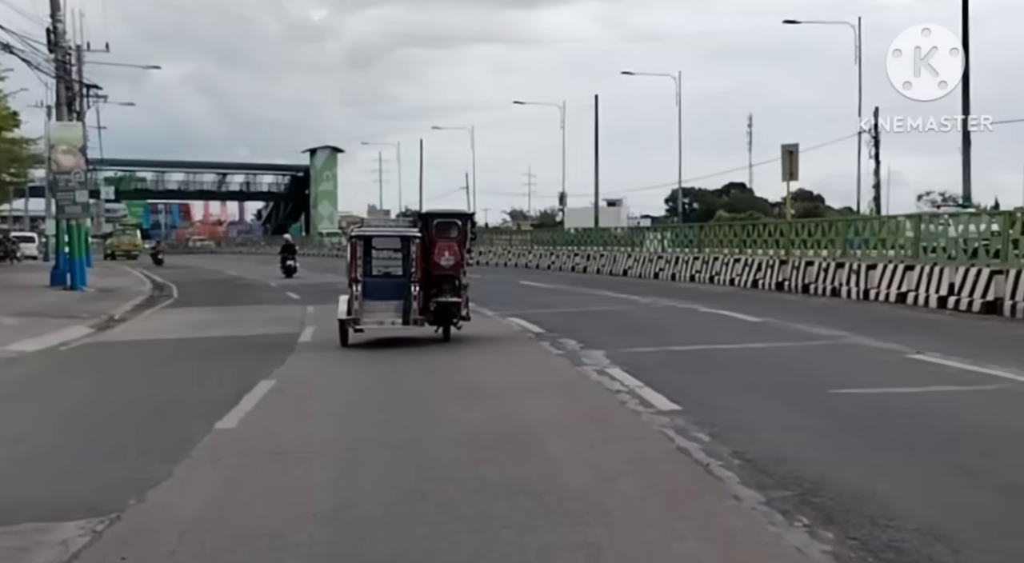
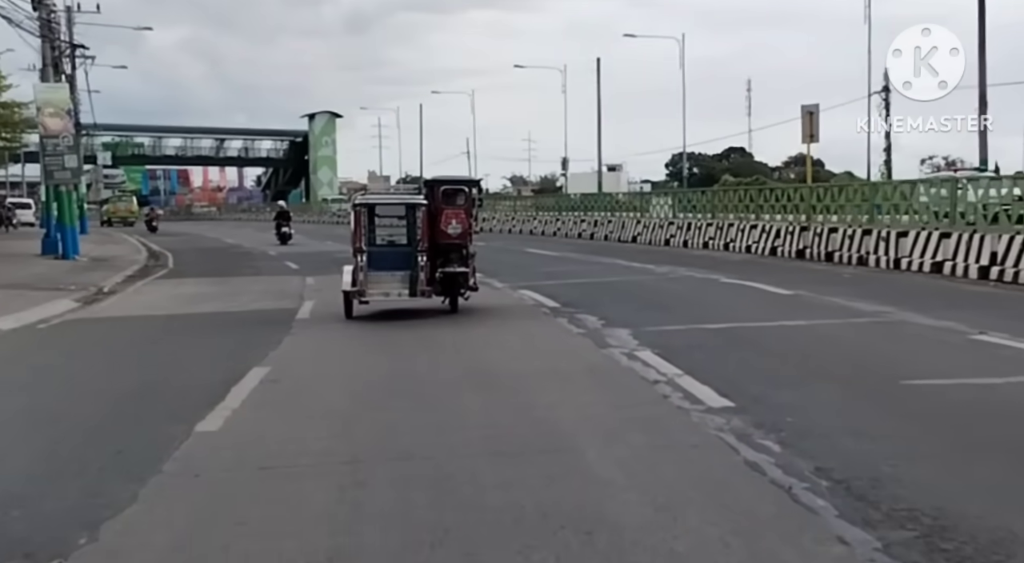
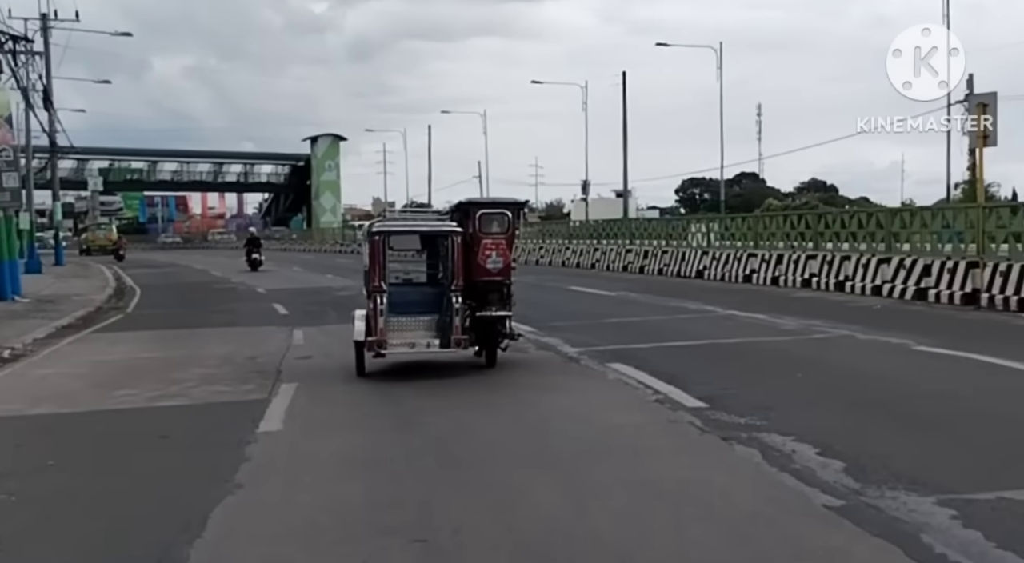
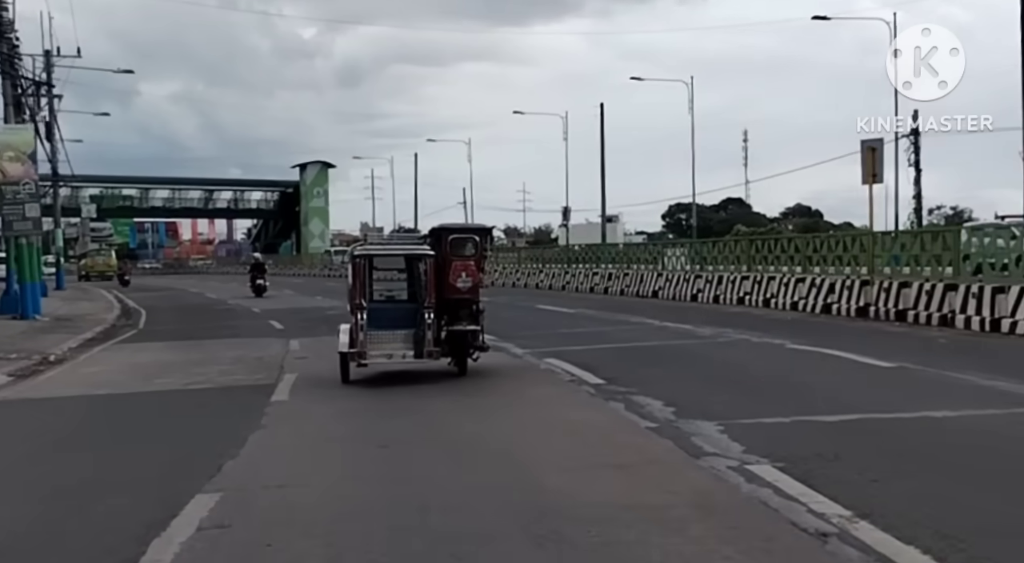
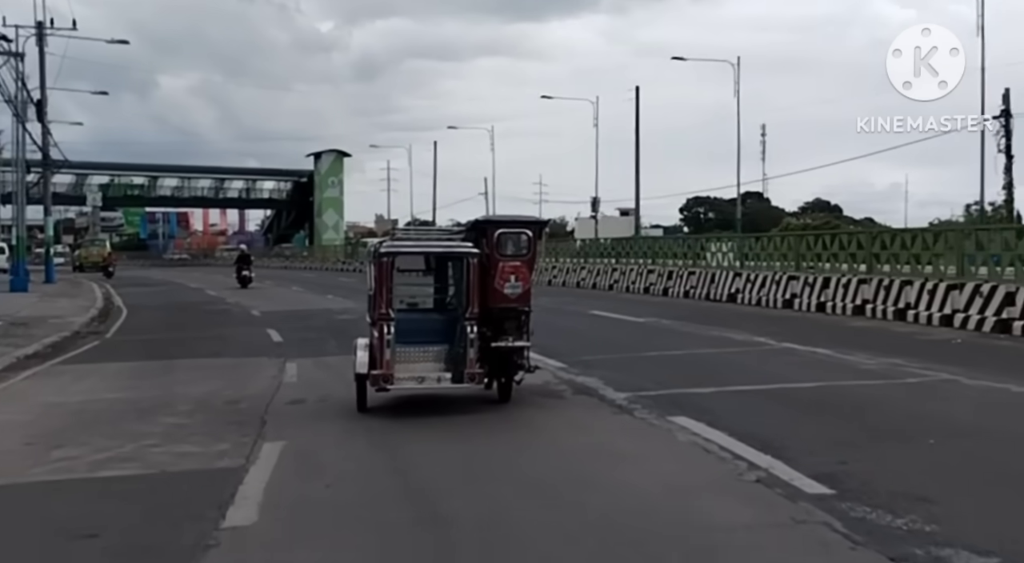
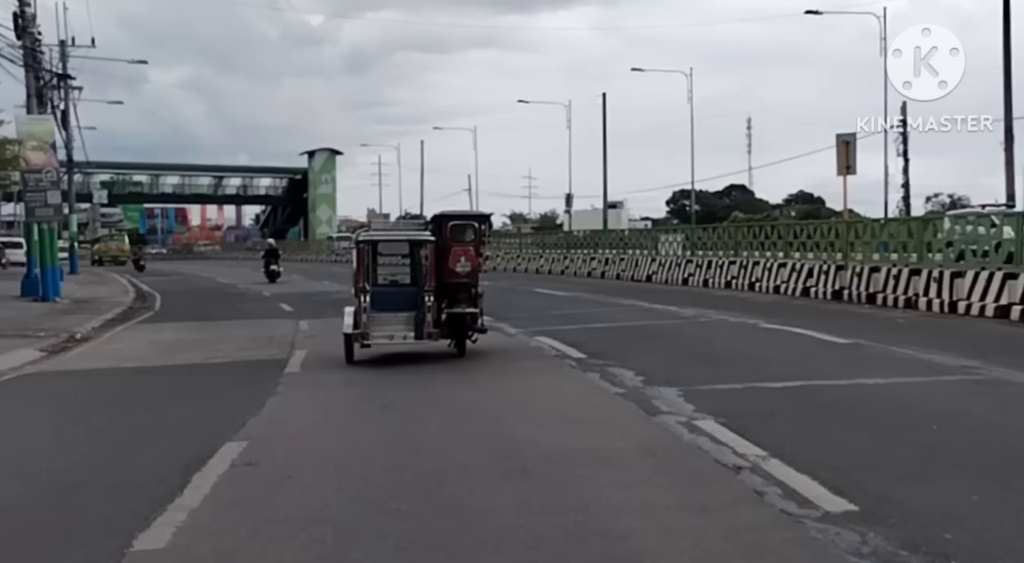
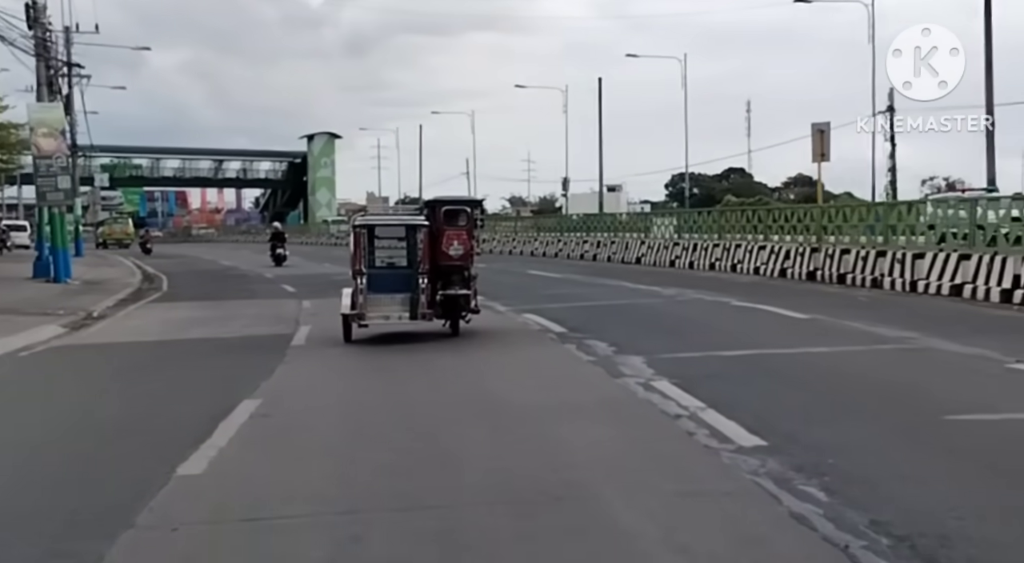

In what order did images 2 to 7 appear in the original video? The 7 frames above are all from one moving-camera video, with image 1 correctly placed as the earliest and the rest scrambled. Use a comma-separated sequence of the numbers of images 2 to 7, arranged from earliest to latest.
2, 7, 6, 4, 3, 5
